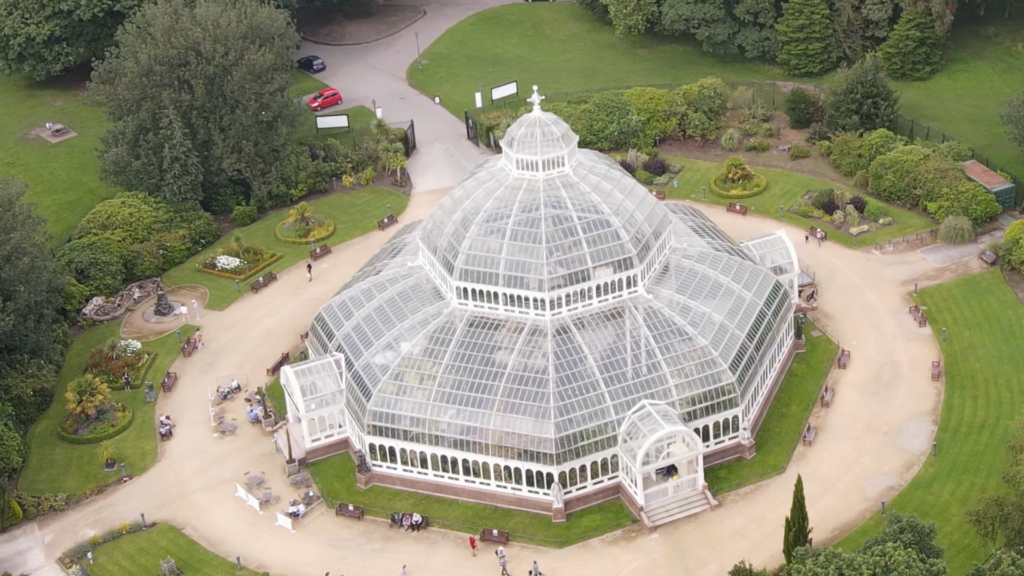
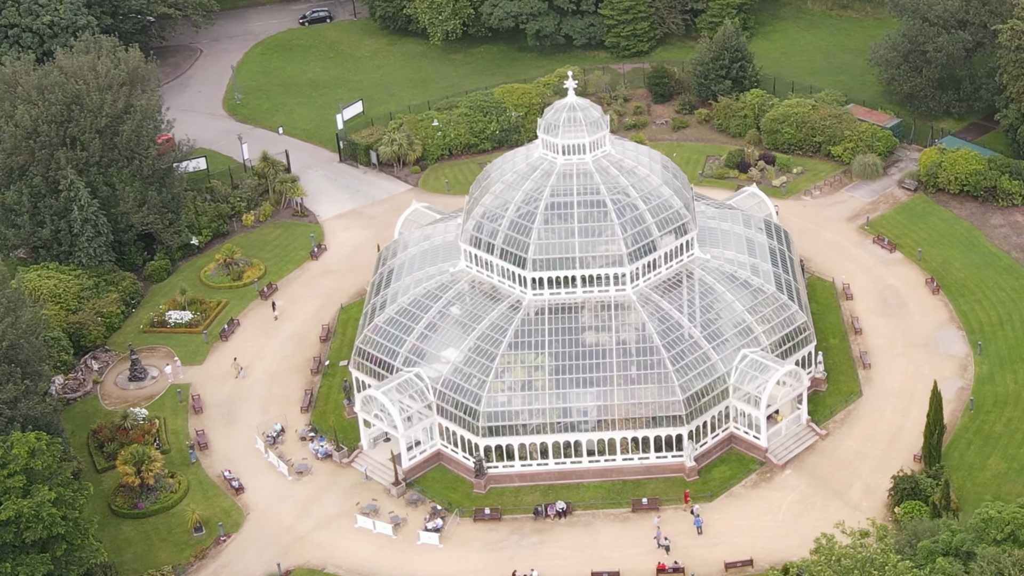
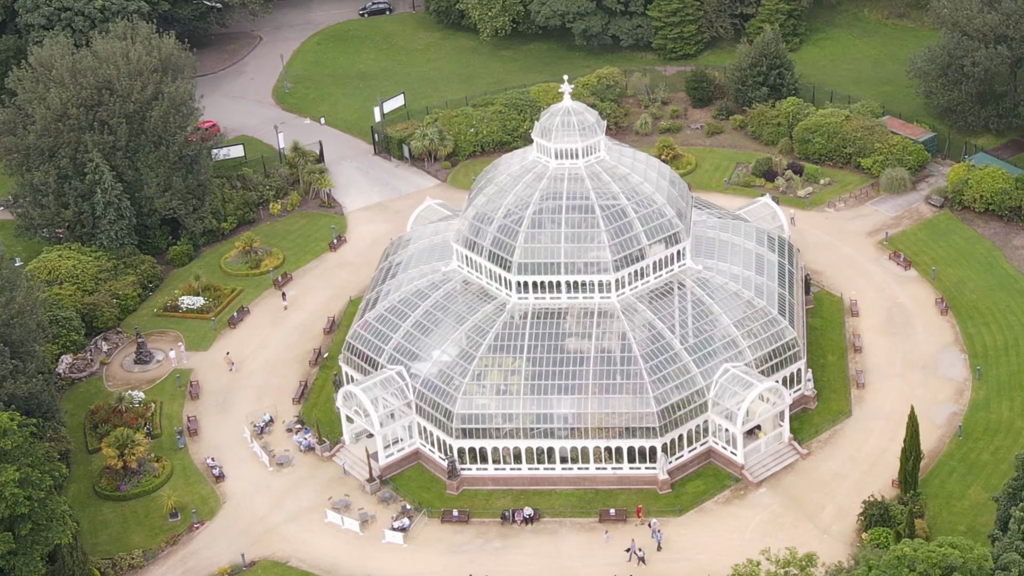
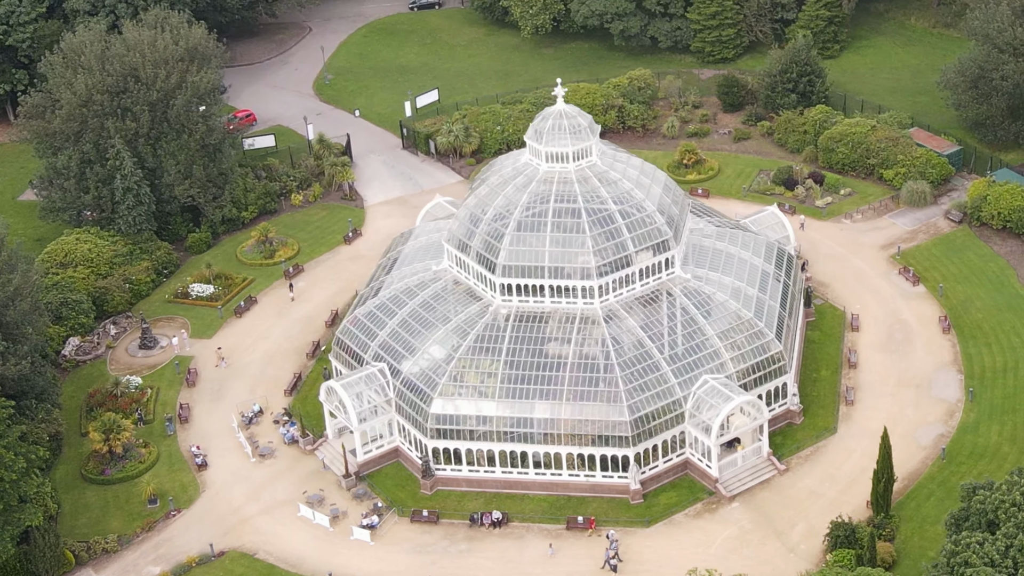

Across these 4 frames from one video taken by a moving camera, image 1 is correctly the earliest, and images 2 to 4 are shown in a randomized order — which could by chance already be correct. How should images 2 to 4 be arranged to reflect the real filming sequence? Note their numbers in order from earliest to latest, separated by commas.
4, 3, 2
